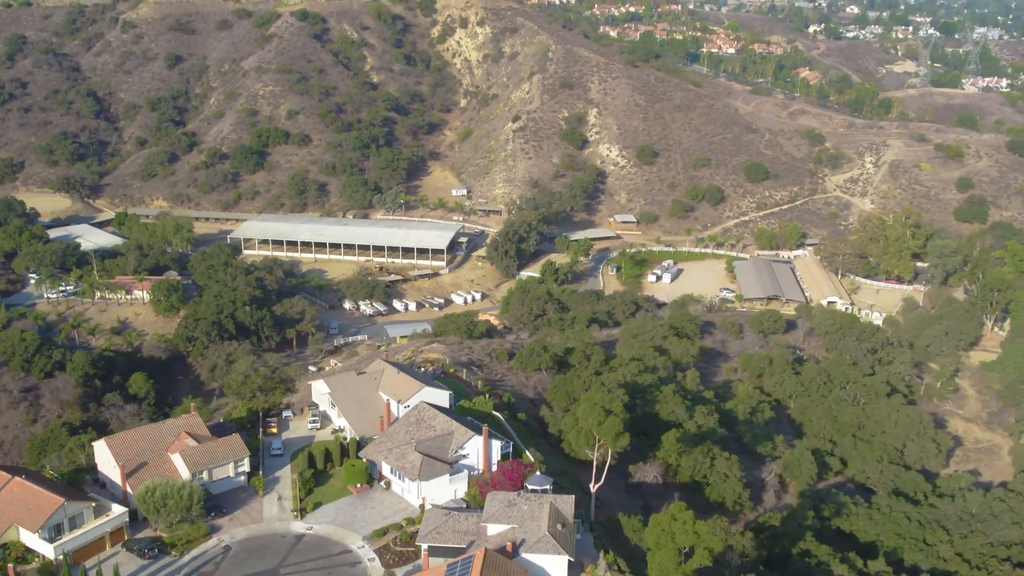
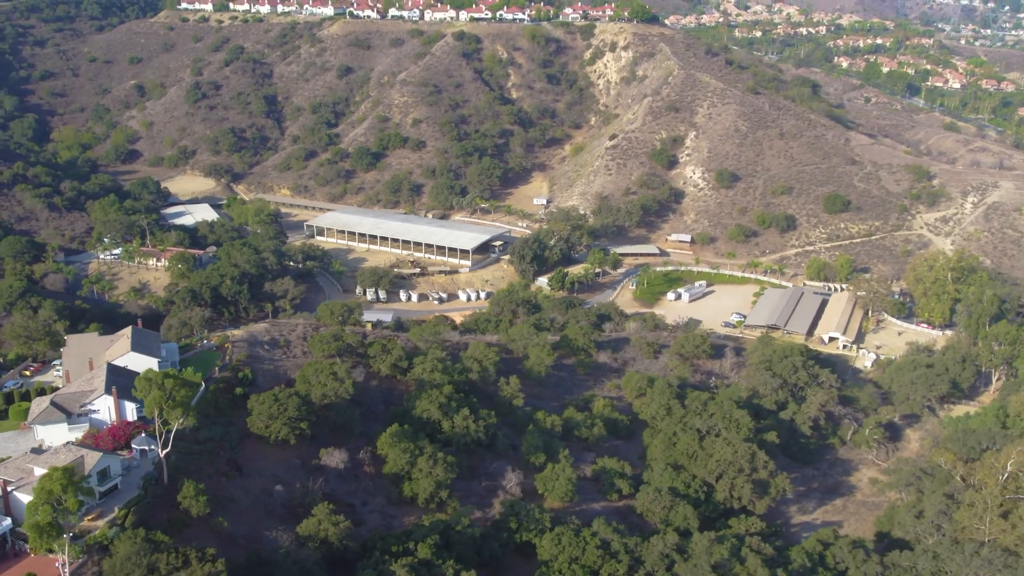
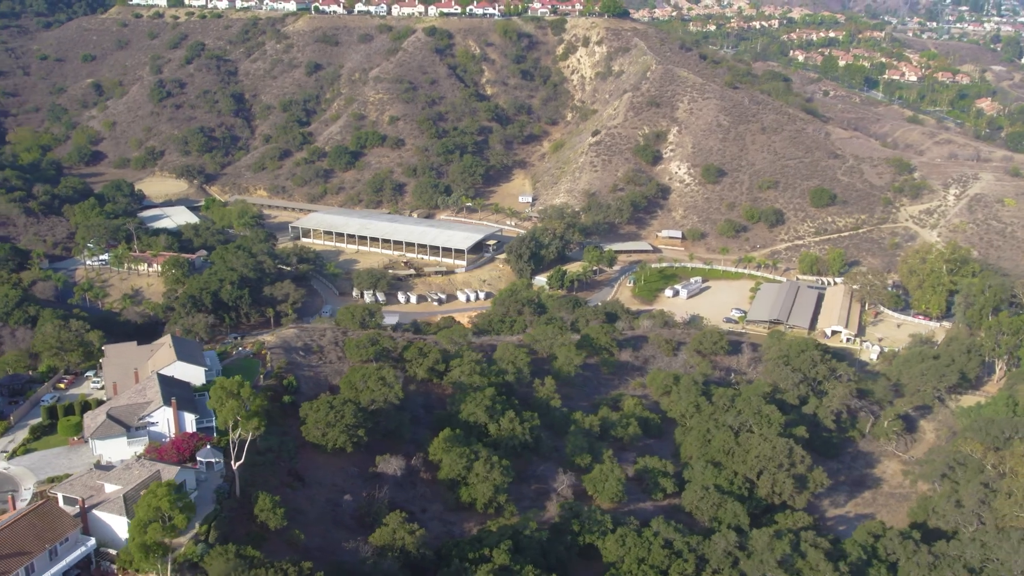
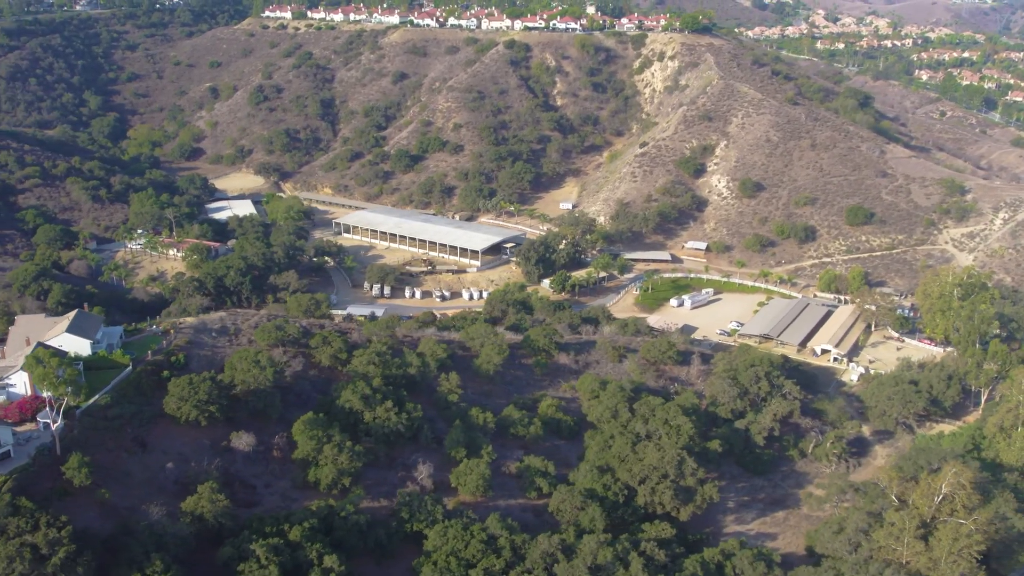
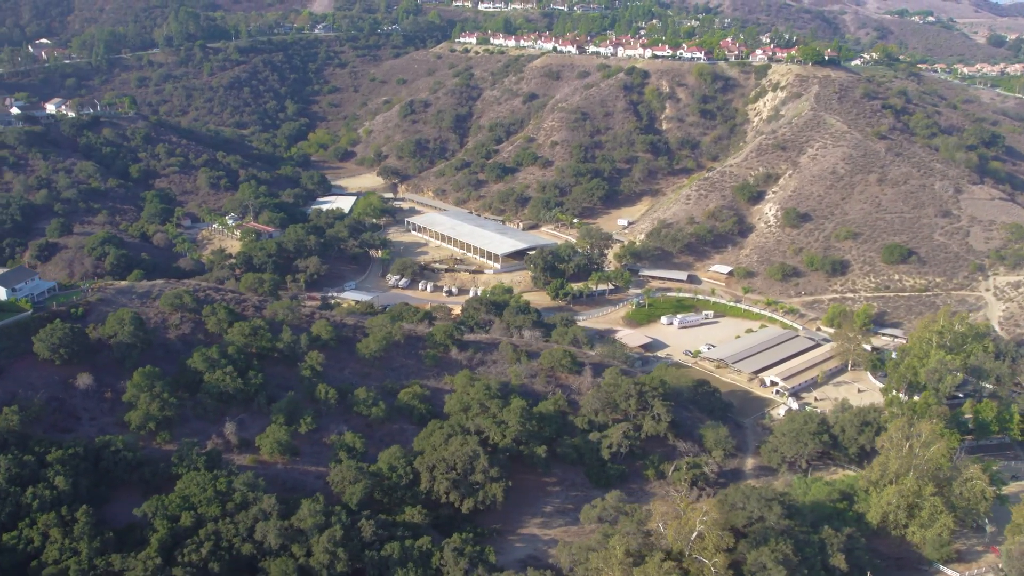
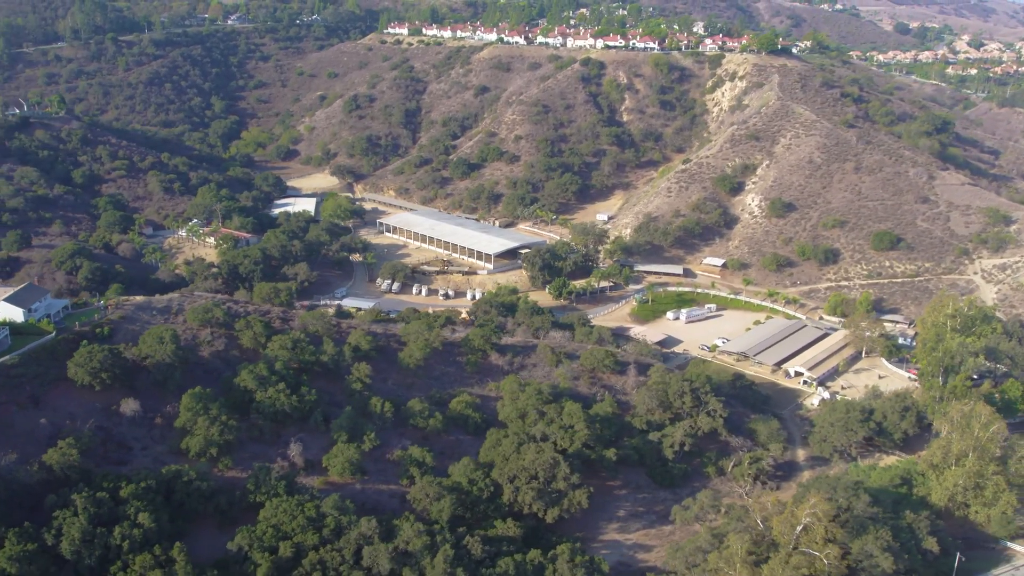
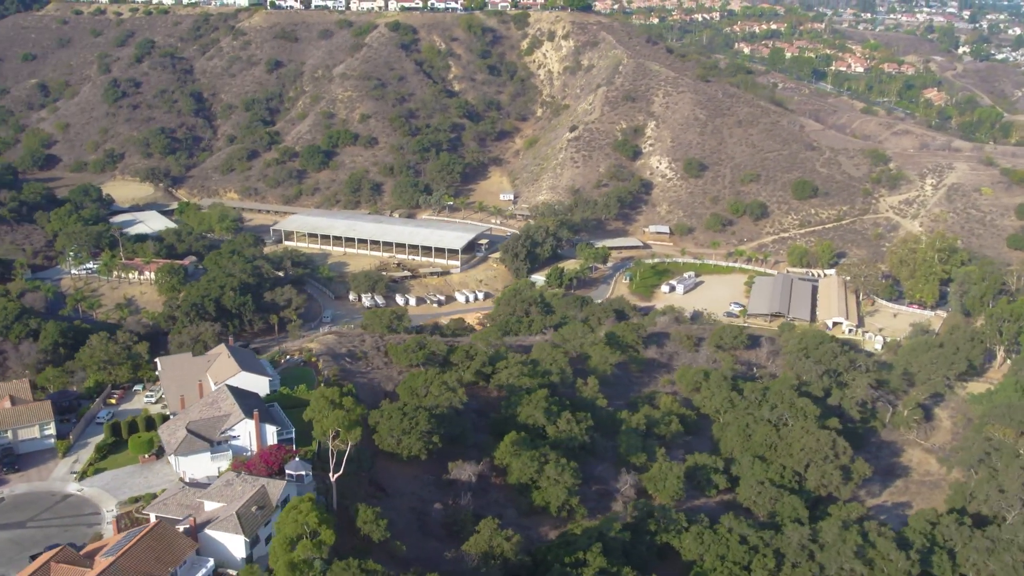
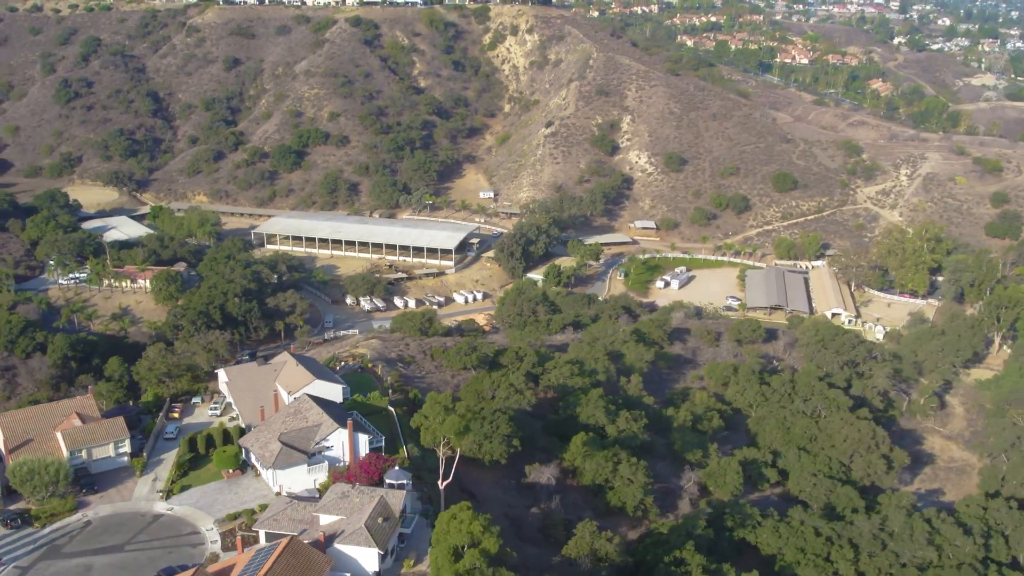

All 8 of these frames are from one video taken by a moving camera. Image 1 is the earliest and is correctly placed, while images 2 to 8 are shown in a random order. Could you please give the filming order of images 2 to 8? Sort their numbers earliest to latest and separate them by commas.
8, 7, 3, 2, 4, 6, 5
